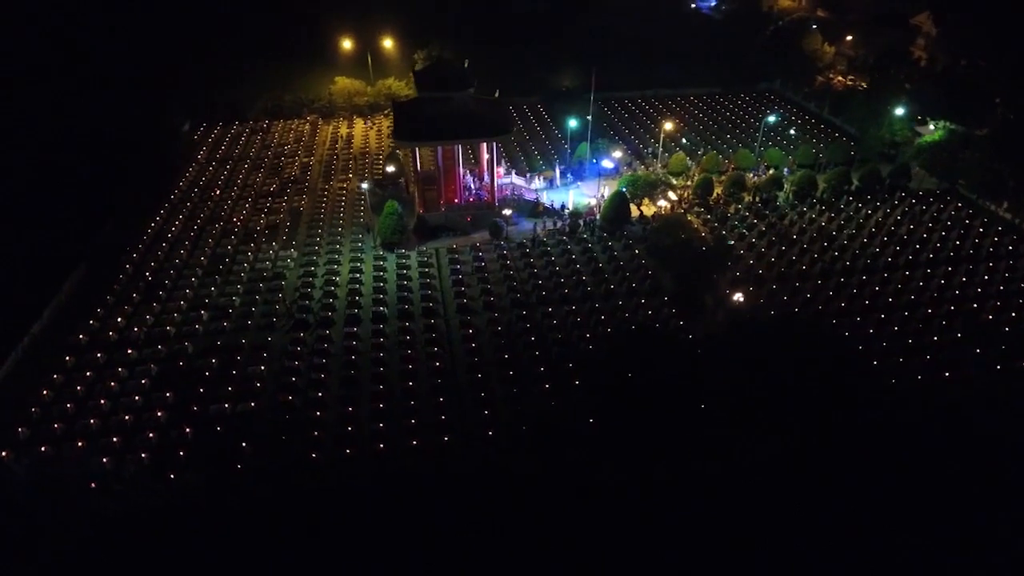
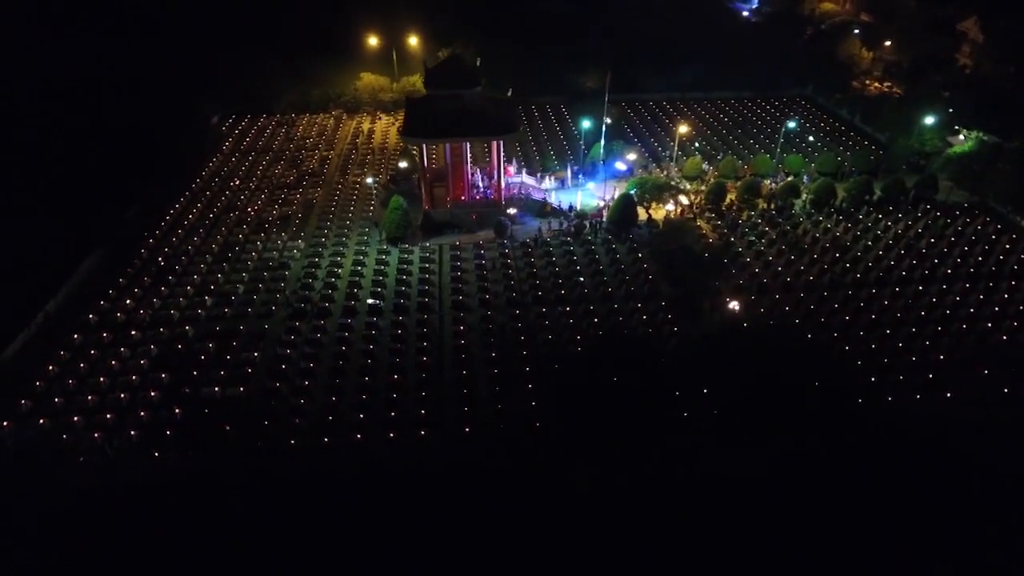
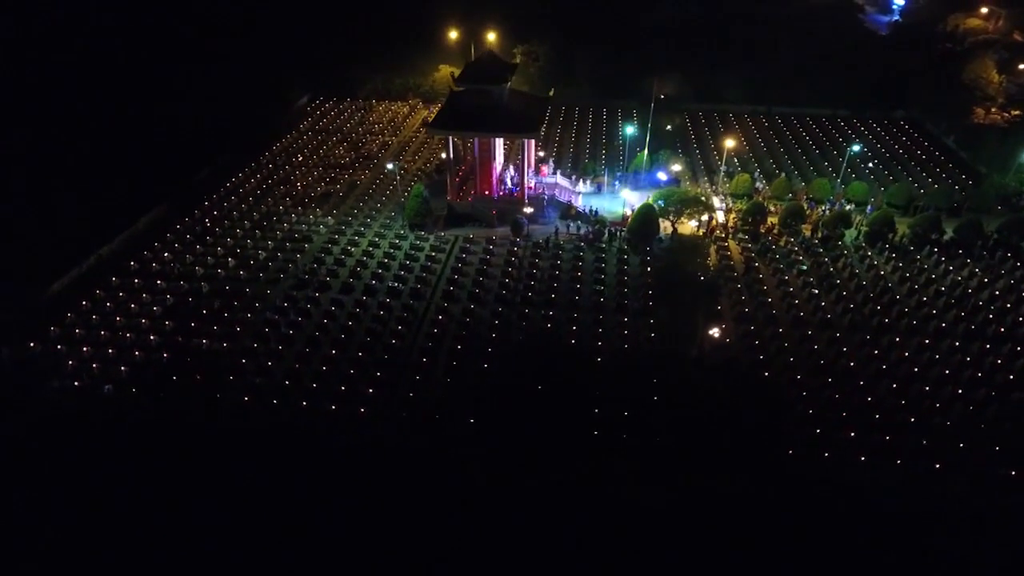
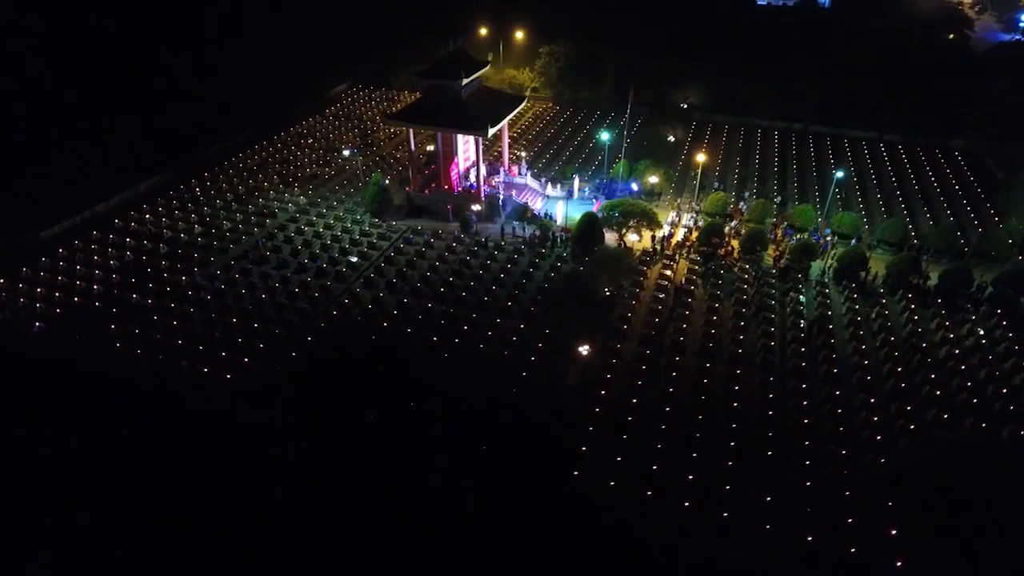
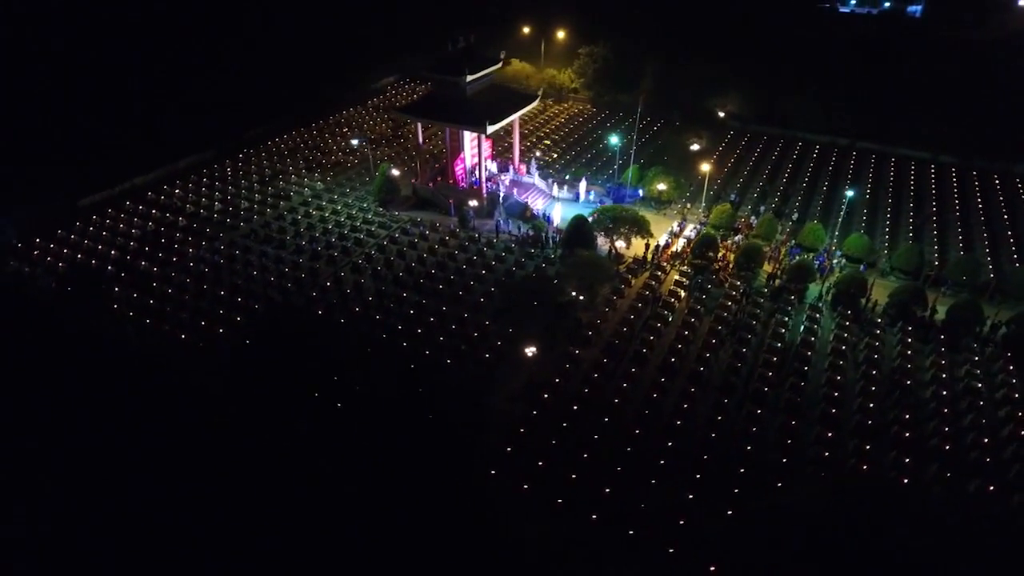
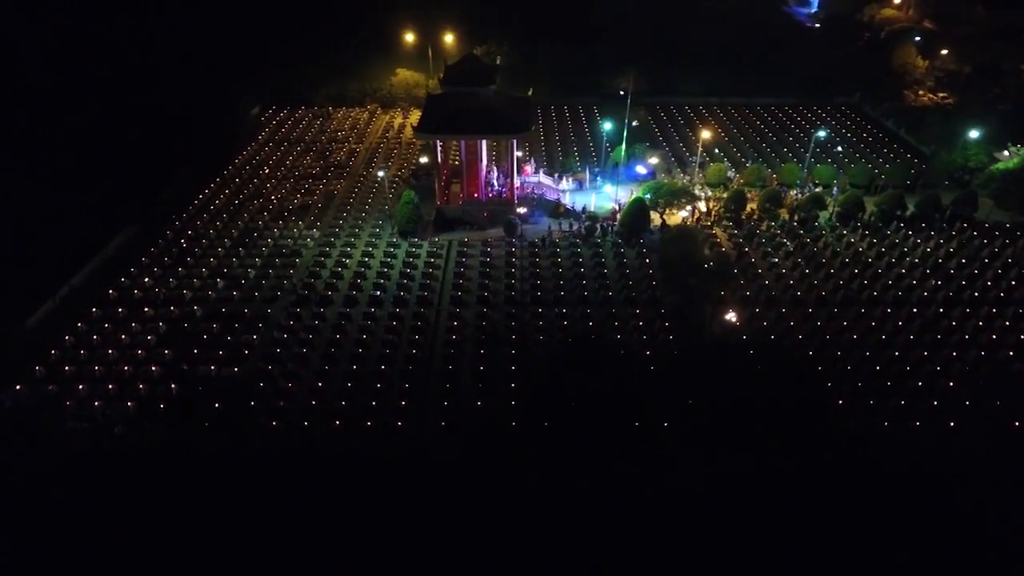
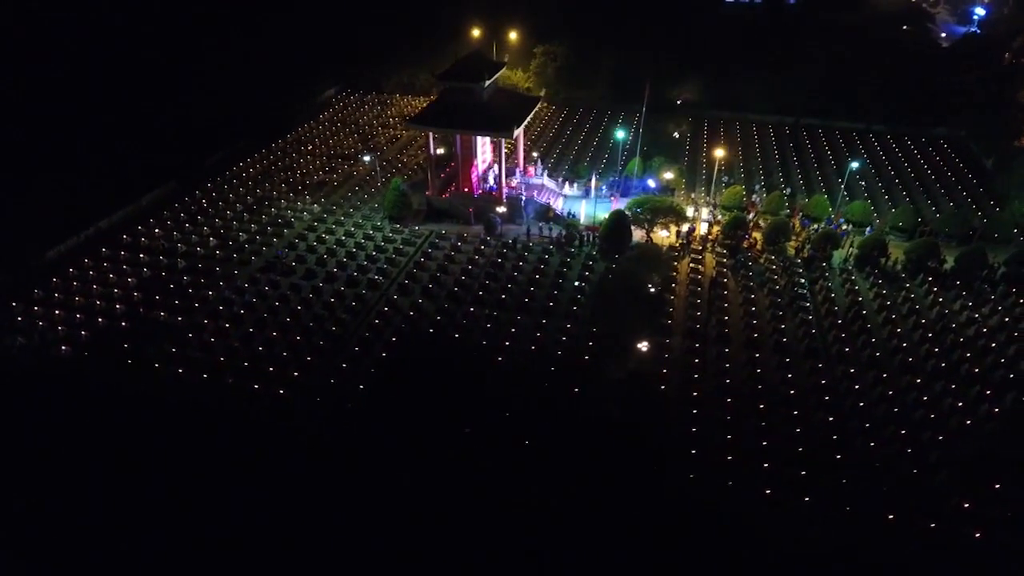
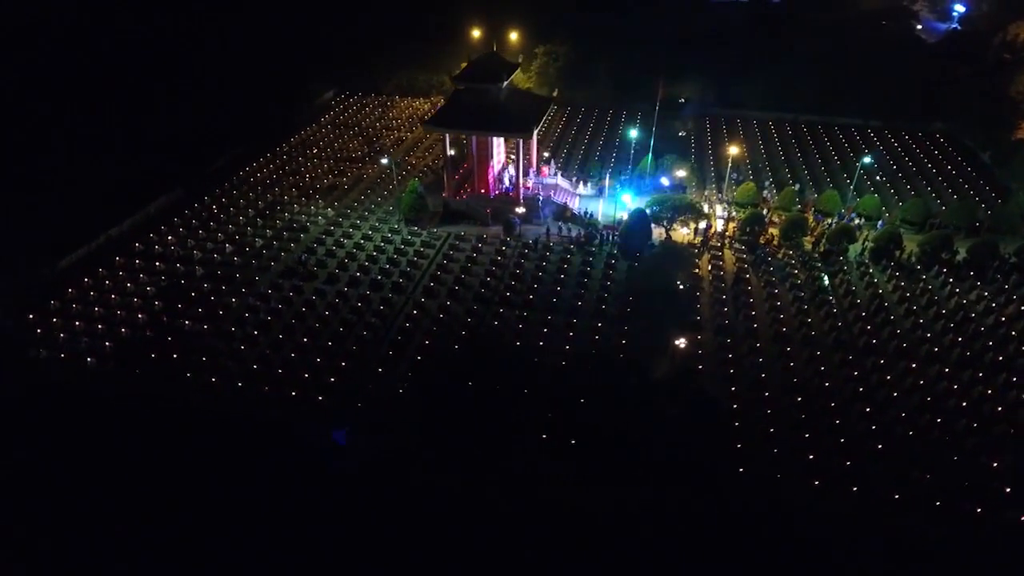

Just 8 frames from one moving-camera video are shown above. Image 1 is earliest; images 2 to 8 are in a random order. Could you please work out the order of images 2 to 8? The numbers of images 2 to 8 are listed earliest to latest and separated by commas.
2, 6, 3, 8, 7, 4, 5
